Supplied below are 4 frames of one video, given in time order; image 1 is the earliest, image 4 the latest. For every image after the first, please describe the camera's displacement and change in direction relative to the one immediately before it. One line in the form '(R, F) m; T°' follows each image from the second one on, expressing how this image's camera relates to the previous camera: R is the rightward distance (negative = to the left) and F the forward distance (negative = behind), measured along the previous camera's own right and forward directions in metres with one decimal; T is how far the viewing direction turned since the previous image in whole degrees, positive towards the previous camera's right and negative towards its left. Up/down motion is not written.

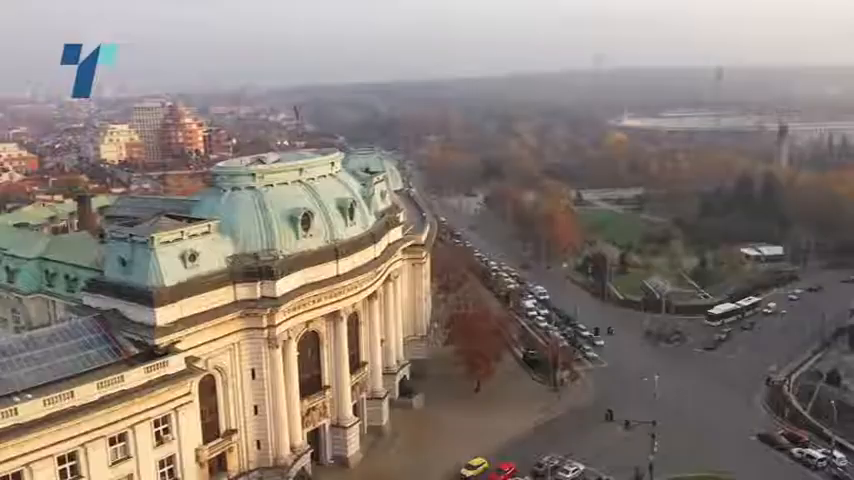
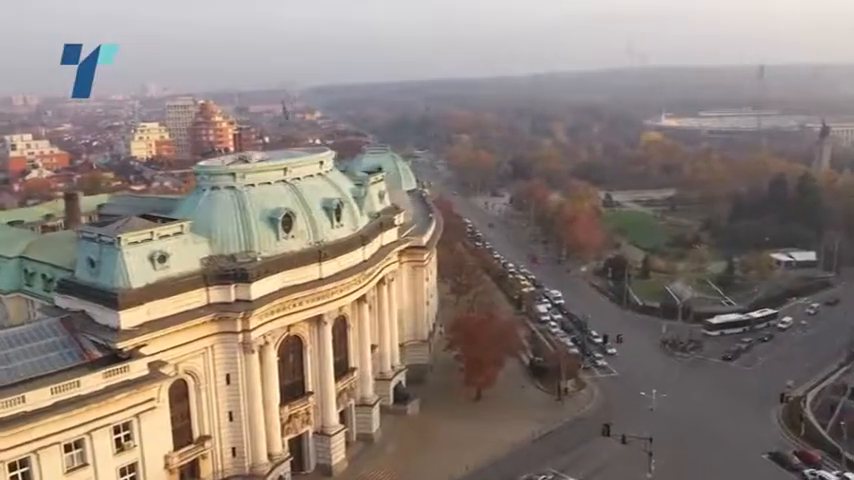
(+3.2, +1.8) m; -3°
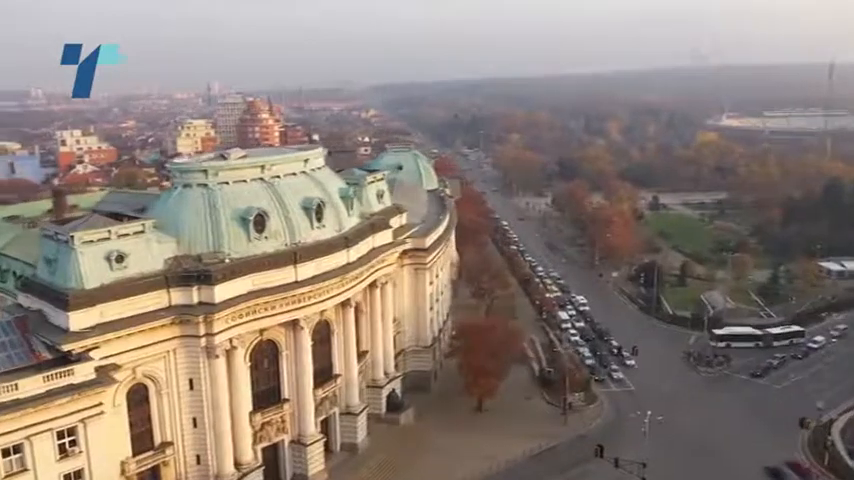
(+4.5, +2.5) m; -5°
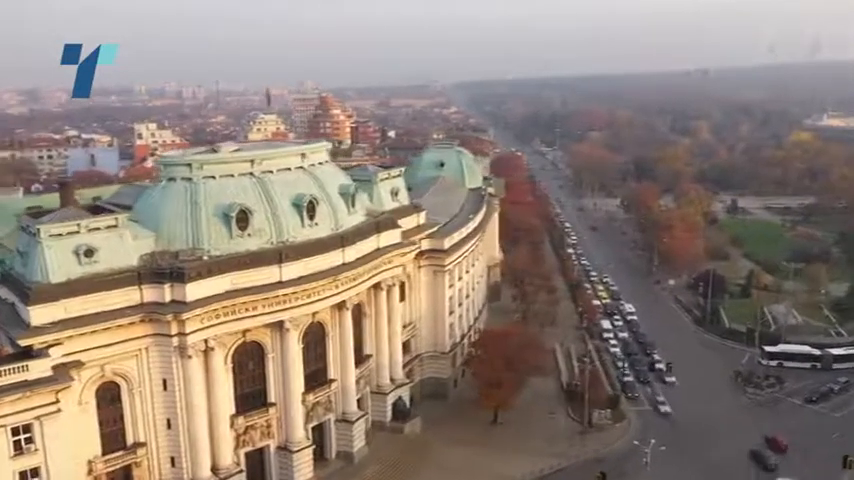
(+5.2, +2.9) m; -7°
